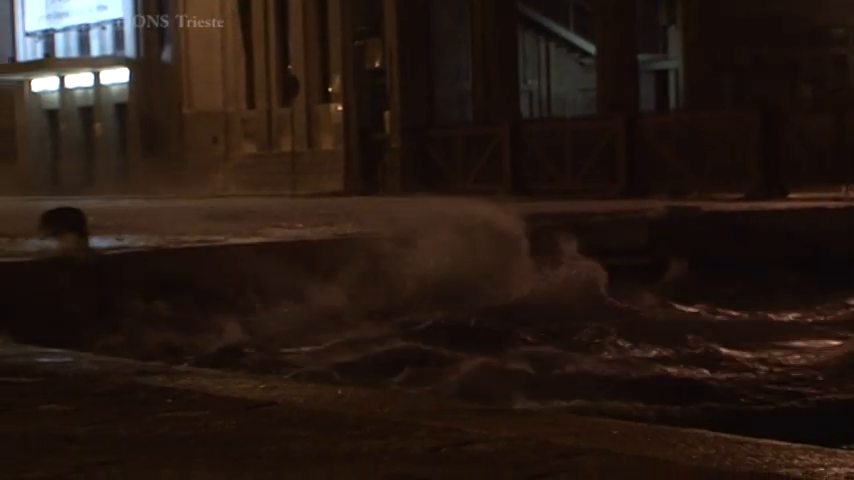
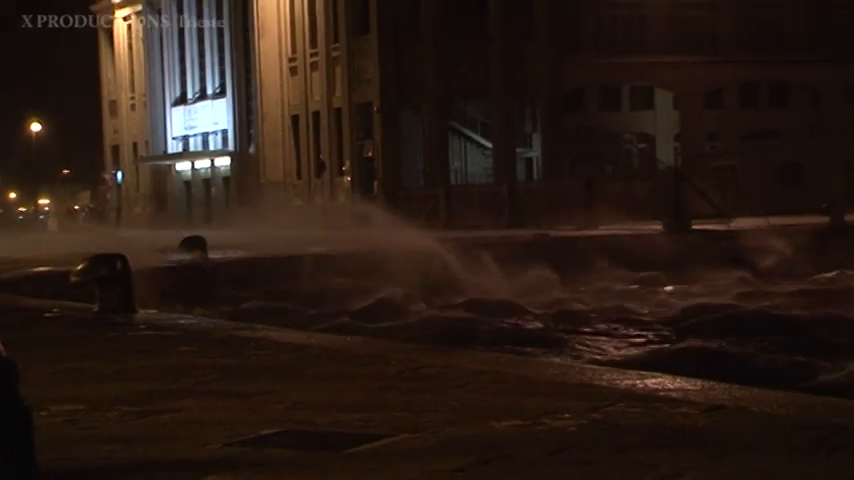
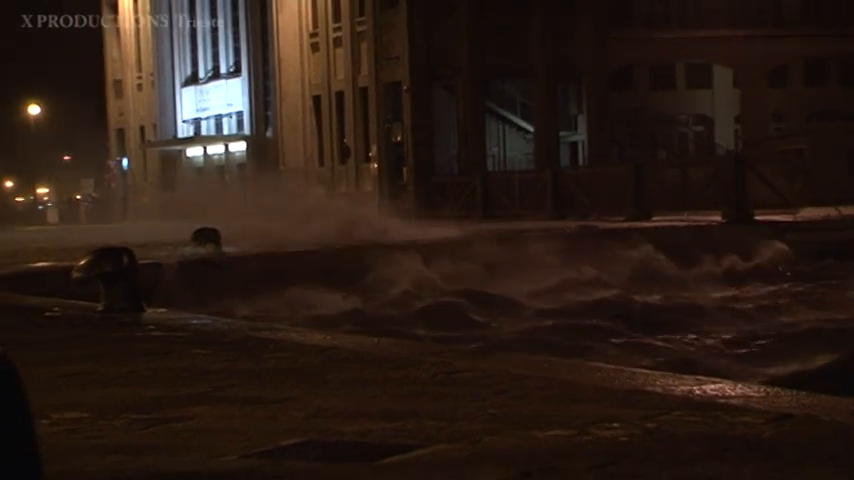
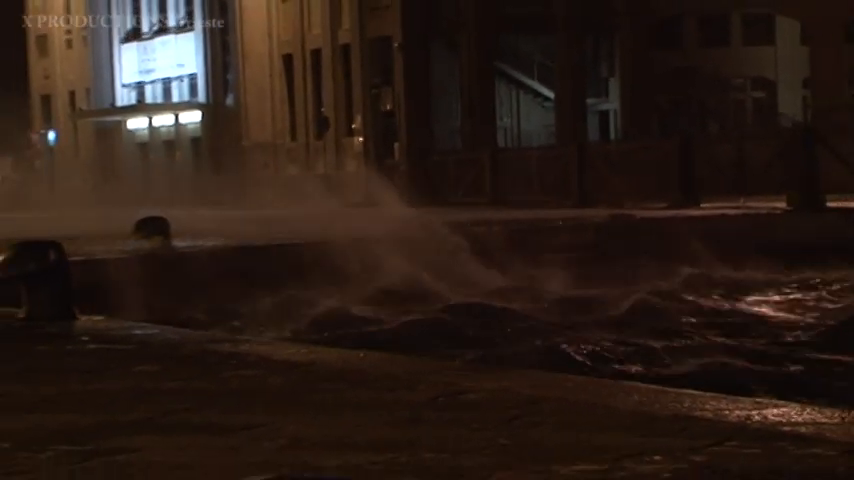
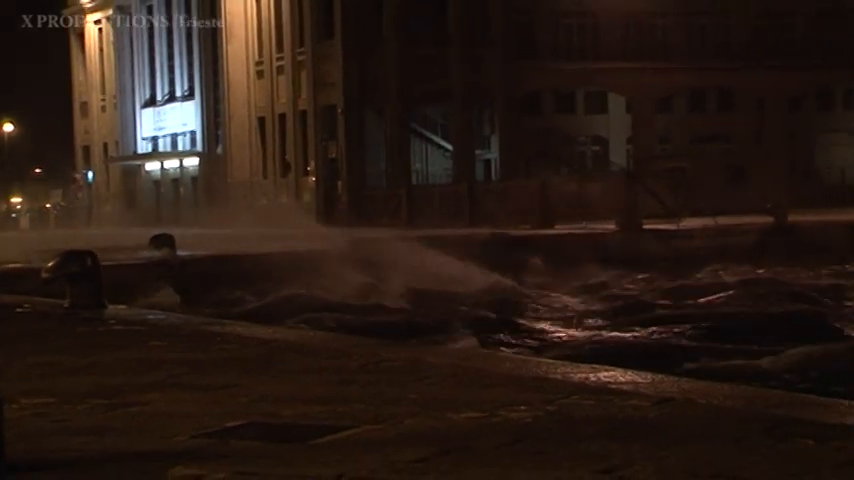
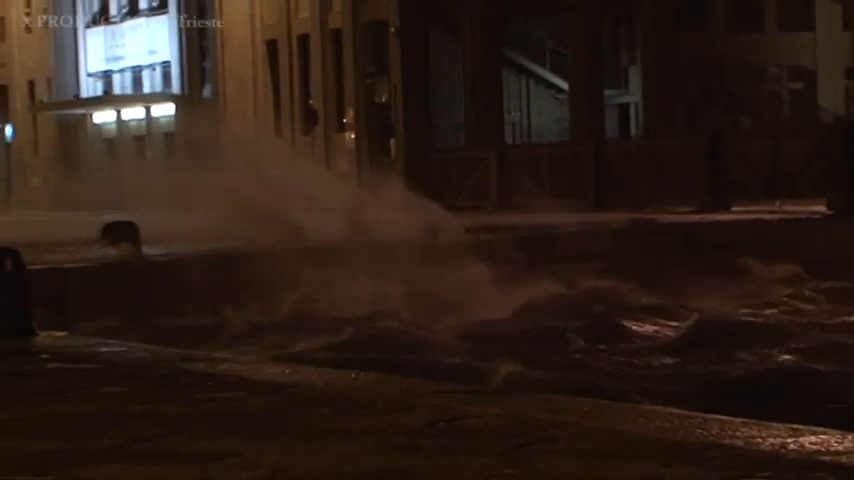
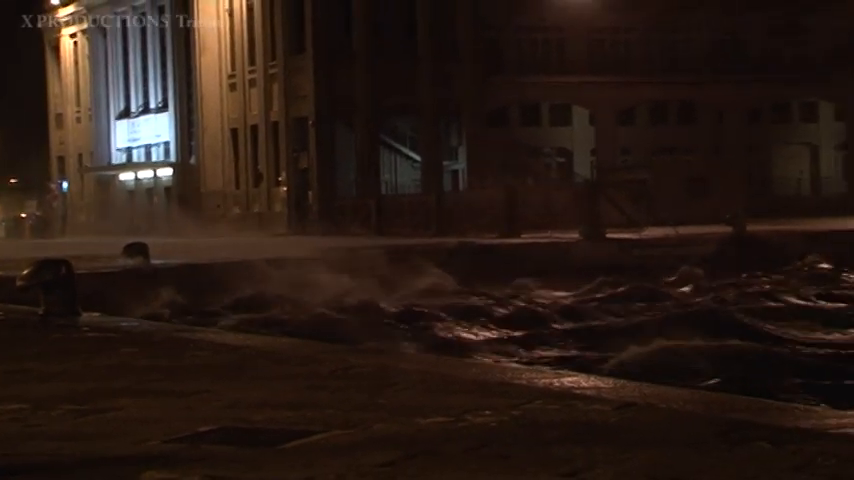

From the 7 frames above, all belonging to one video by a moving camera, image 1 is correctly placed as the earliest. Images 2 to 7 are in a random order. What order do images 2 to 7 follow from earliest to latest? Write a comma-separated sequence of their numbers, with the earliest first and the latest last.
6, 4, 3, 2, 5, 7
